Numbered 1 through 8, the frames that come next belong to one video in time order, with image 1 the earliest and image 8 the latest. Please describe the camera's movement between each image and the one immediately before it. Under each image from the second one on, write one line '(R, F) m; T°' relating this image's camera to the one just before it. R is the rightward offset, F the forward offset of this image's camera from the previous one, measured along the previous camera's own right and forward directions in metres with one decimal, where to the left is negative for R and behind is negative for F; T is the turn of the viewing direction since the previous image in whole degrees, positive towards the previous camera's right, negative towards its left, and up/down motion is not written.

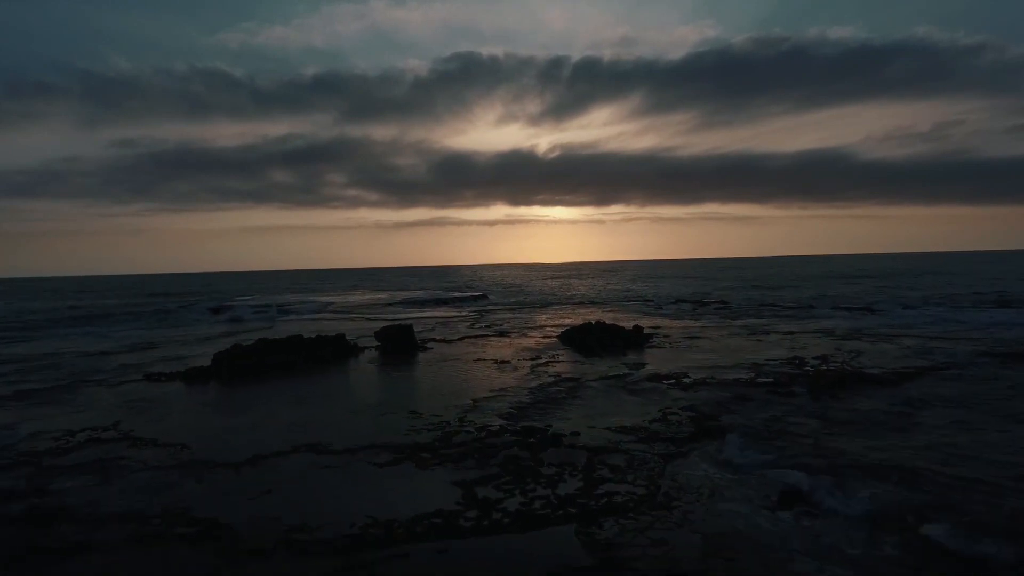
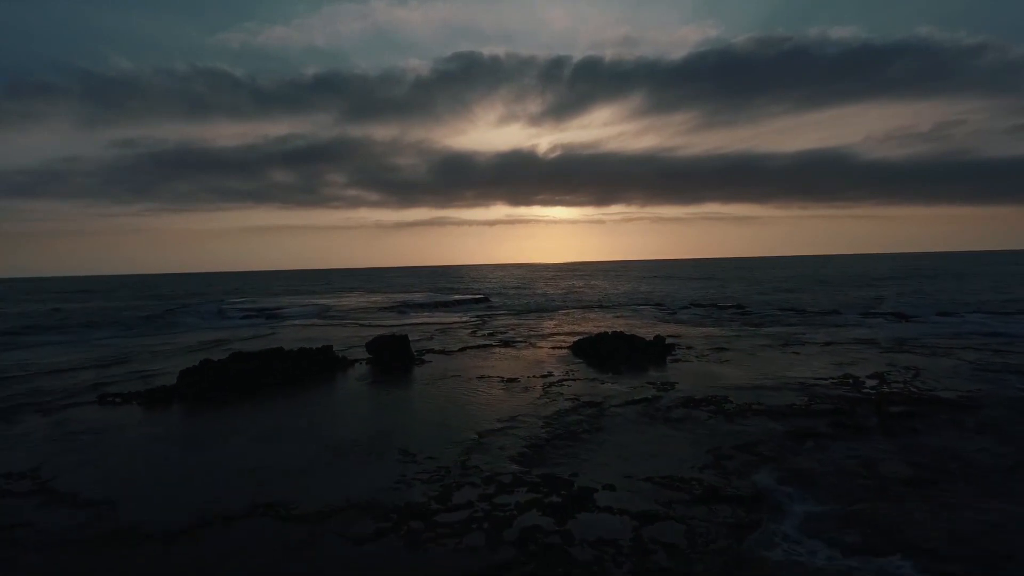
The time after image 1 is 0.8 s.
(-0.2, +2.2) m; 0°
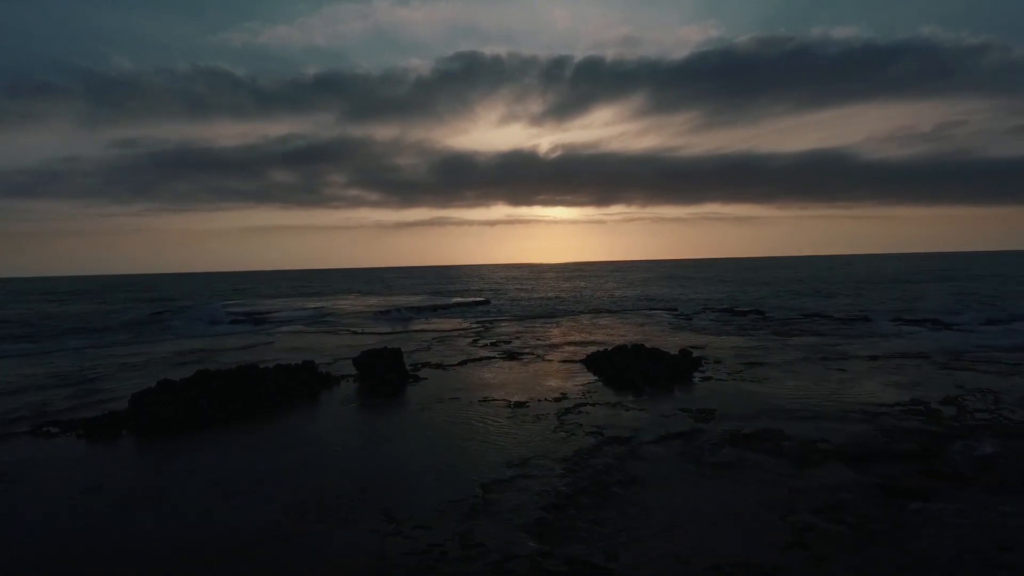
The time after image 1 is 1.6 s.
(-0.1, +2.2) m; 0°
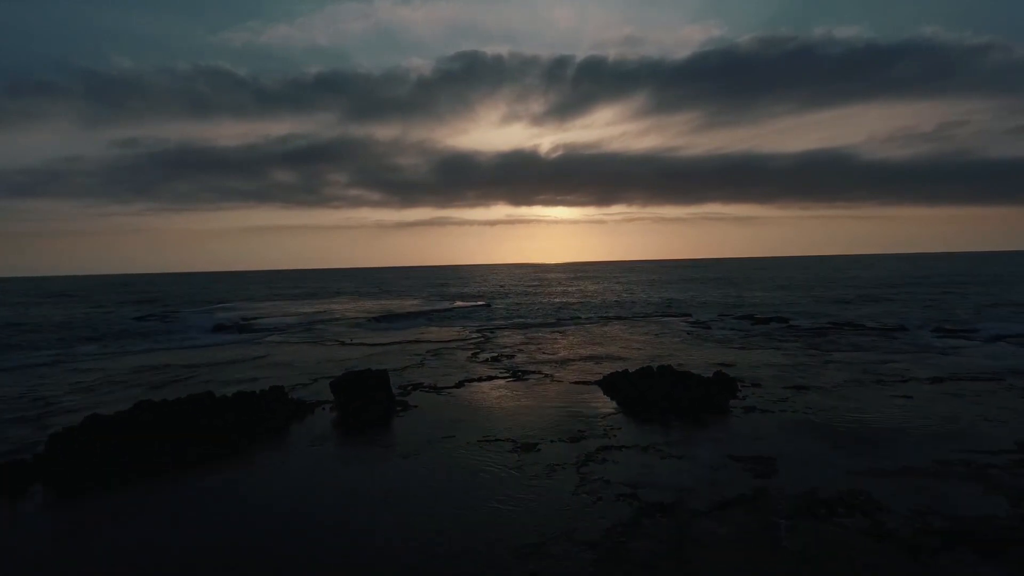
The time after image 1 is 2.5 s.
(-0.1, +2.5) m; 0°
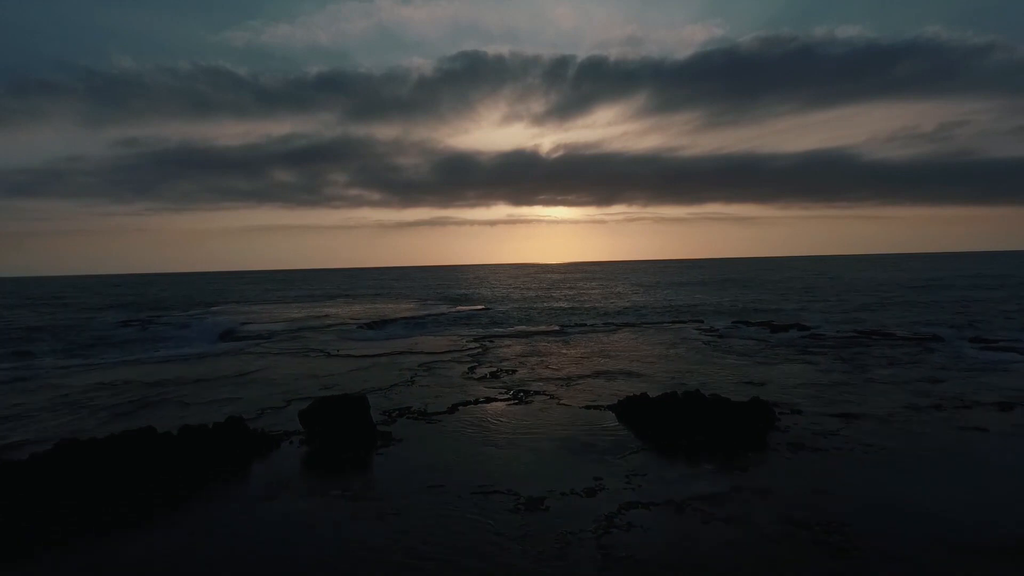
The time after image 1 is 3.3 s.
(0.0, +2.2) m; 0°
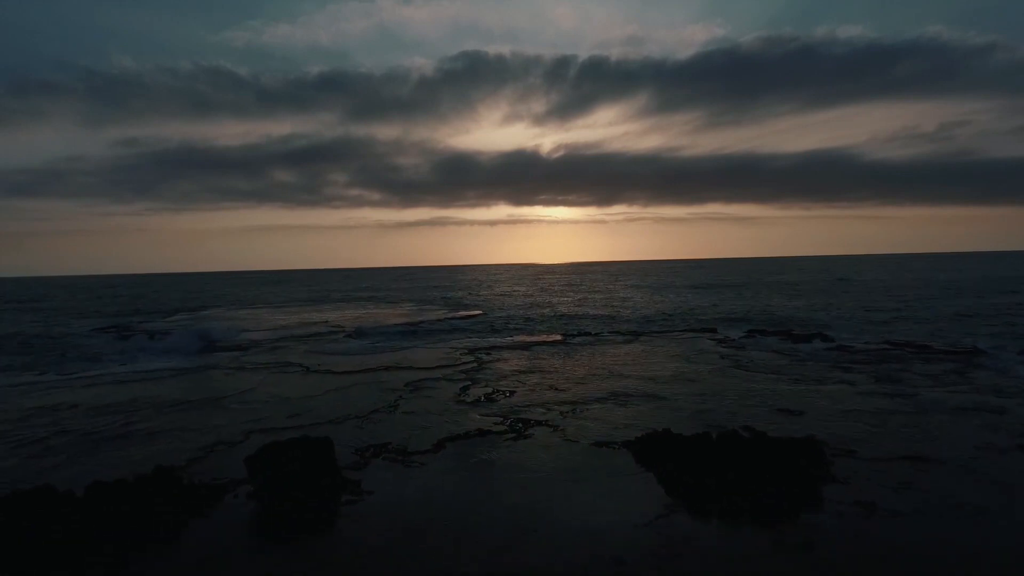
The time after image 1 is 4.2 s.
(+0.1, +2.3) m; 0°
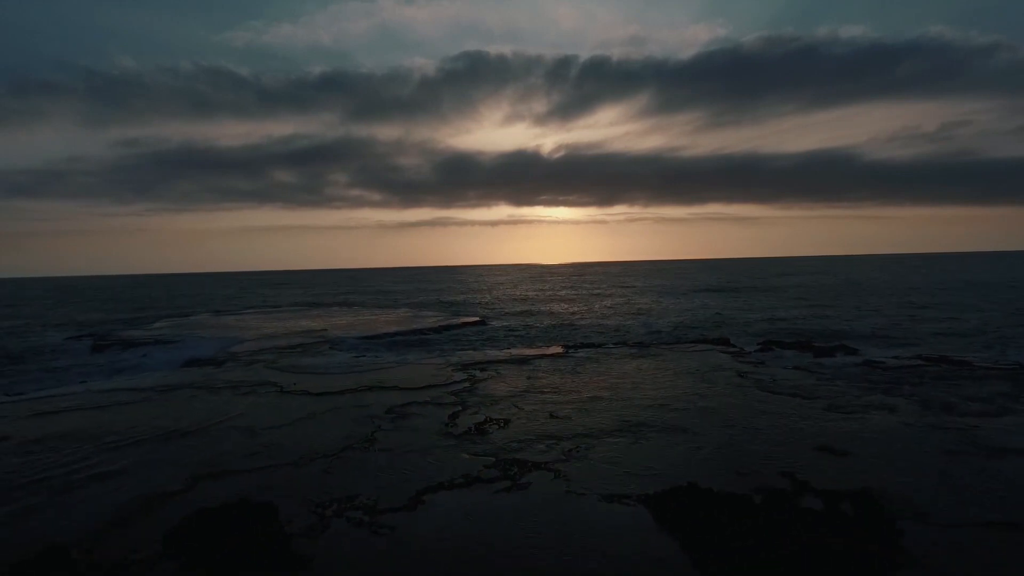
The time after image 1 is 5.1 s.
(+0.1, +2.2) m; 0°
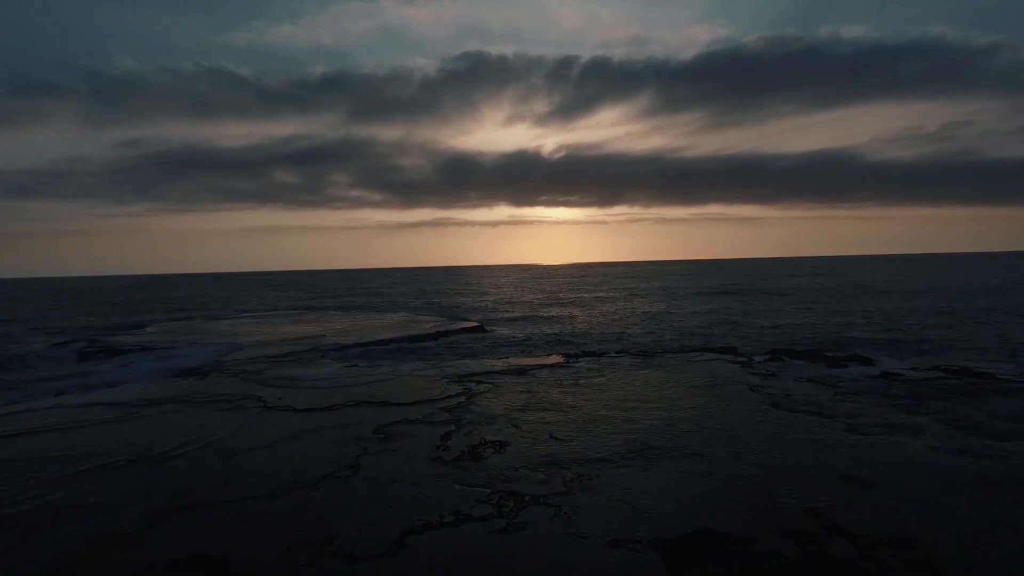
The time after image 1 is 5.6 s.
(+0.1, +1.1) m; 0°
